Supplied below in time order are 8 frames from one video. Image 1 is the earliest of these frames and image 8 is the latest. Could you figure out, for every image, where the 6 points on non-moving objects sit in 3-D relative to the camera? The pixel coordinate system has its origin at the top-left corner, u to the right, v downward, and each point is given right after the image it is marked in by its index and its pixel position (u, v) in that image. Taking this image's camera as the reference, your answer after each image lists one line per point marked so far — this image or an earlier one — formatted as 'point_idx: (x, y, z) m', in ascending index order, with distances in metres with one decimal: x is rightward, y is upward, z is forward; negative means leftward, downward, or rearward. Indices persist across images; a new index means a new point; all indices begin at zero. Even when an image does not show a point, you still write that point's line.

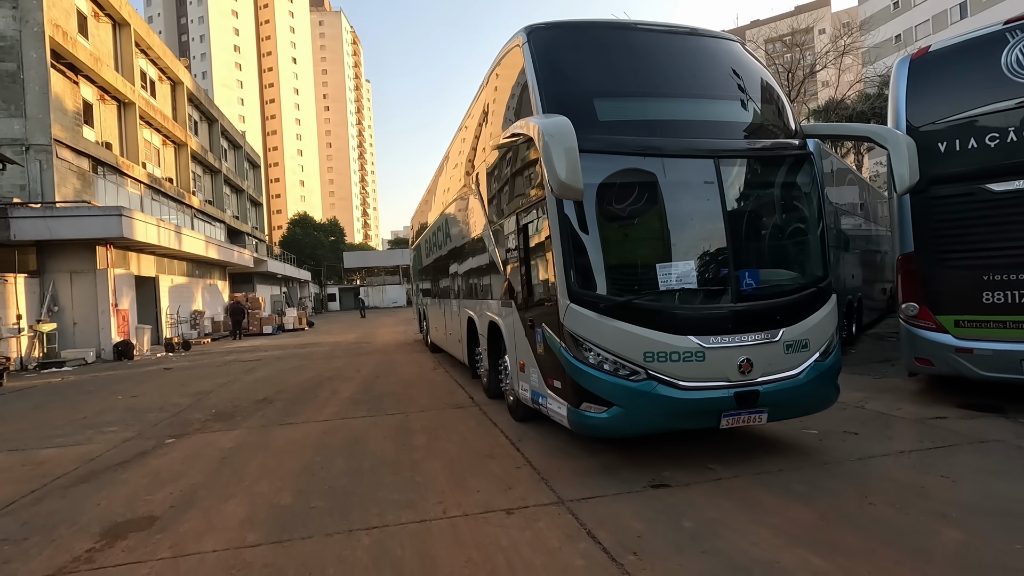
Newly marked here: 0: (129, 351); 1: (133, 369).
0: (-11.6, -1.9, +16.1) m
1: (-9.9, -2.1, +13.9) m
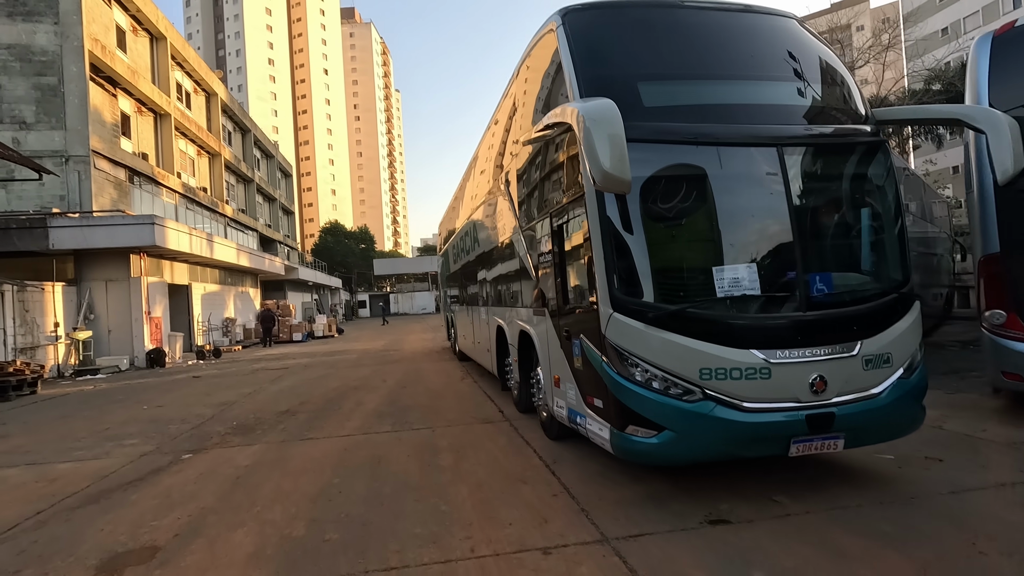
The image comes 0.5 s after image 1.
0: (-10.7, -2.2, +16.2) m
1: (-9.1, -2.3, +14.0) m
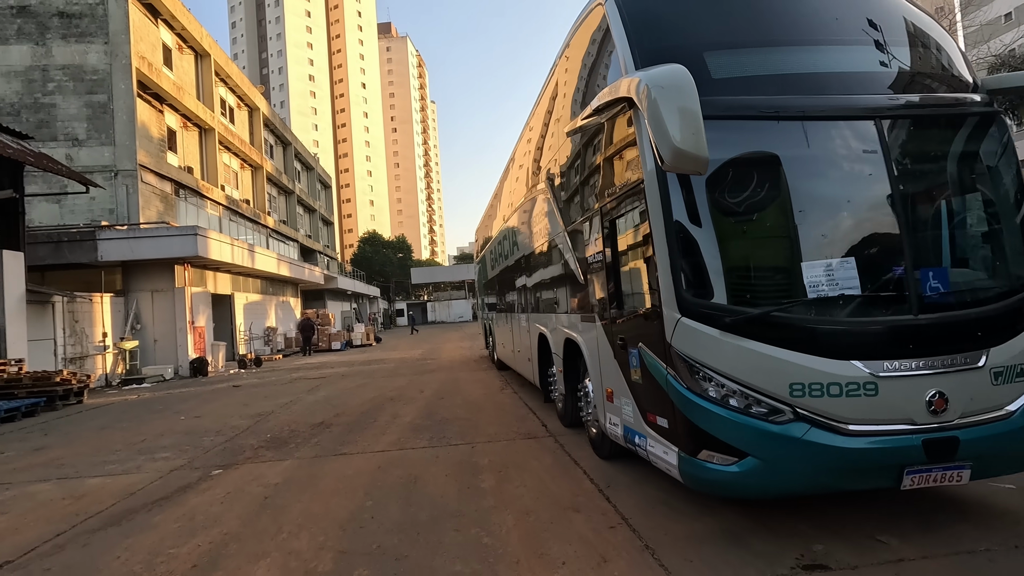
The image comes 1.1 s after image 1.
0: (-9.5, -2.5, +16.4) m
1: (-8.1, -2.6, +14.0) m
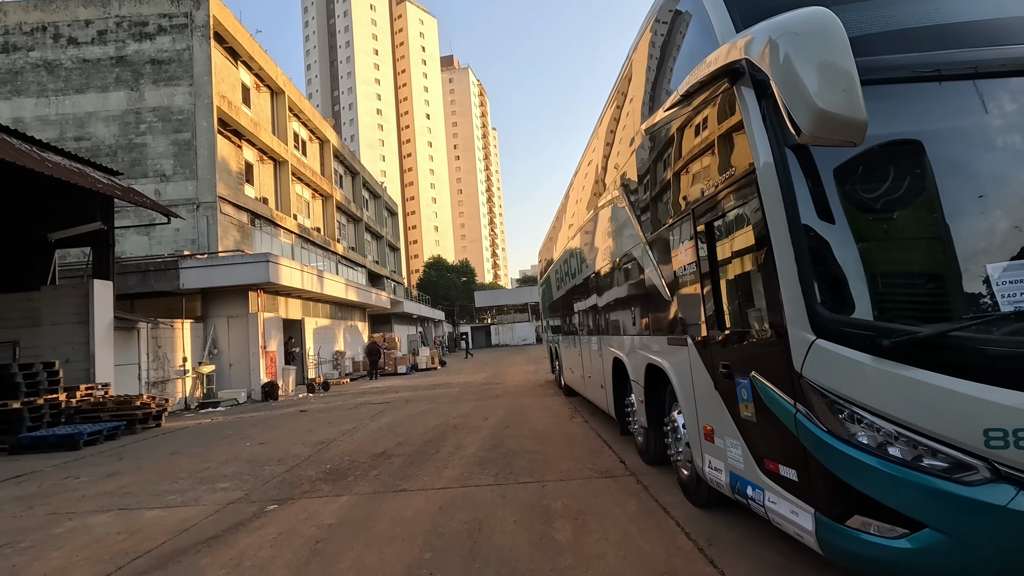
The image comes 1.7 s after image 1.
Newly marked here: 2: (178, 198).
0: (-7.5, -3.3, +16.7) m
1: (-6.3, -3.3, +14.2) m
2: (-11.6, +3.1, +18.5) m
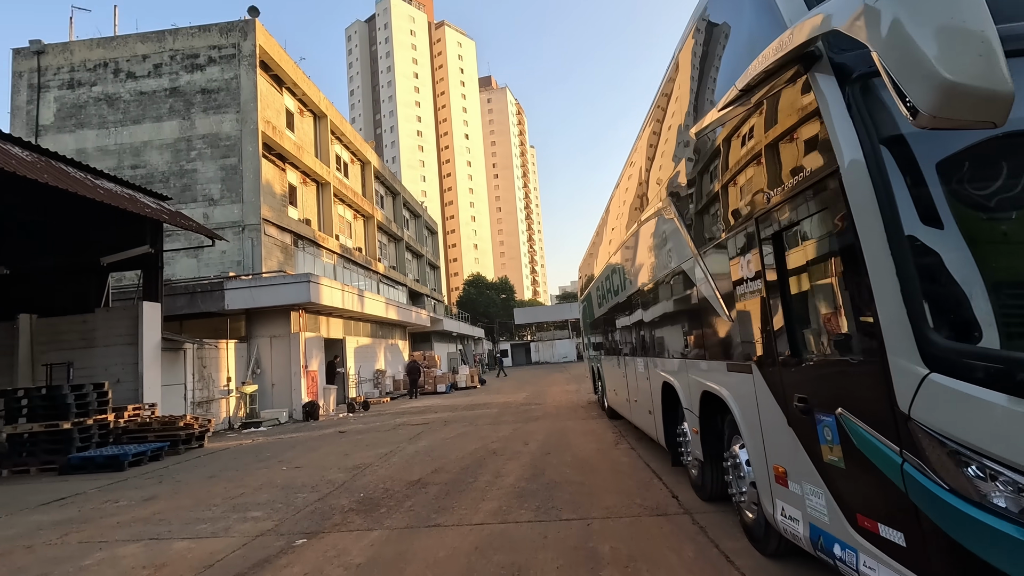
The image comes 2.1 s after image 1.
0: (-6.2, -3.9, +16.7) m
1: (-5.3, -3.8, +14.1) m
2: (-10.3, +2.4, +19.0) m
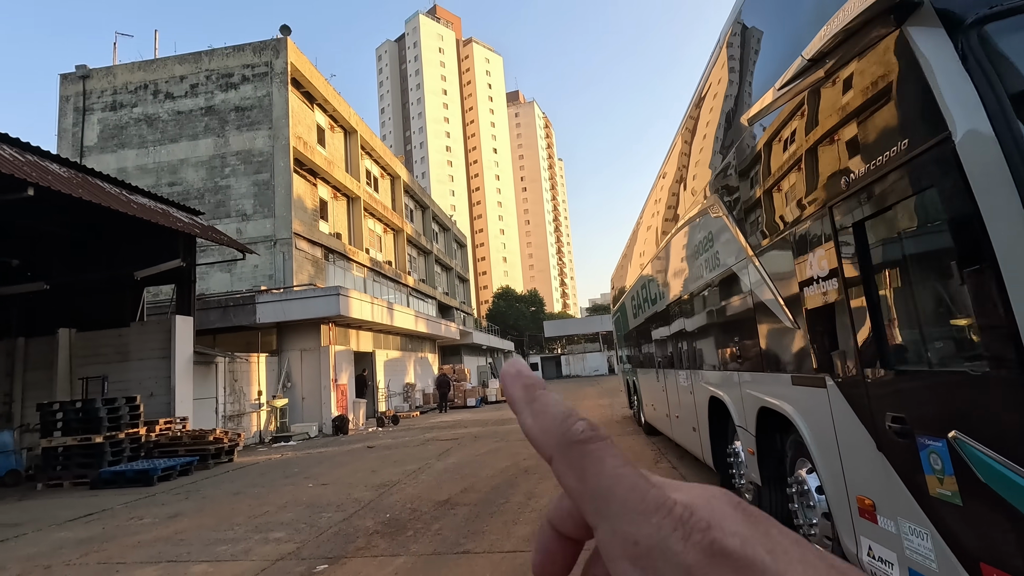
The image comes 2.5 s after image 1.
0: (-5.2, -4.3, +16.6) m
1: (-4.4, -4.1, +13.9) m
2: (-9.2, +1.9, +19.2) m
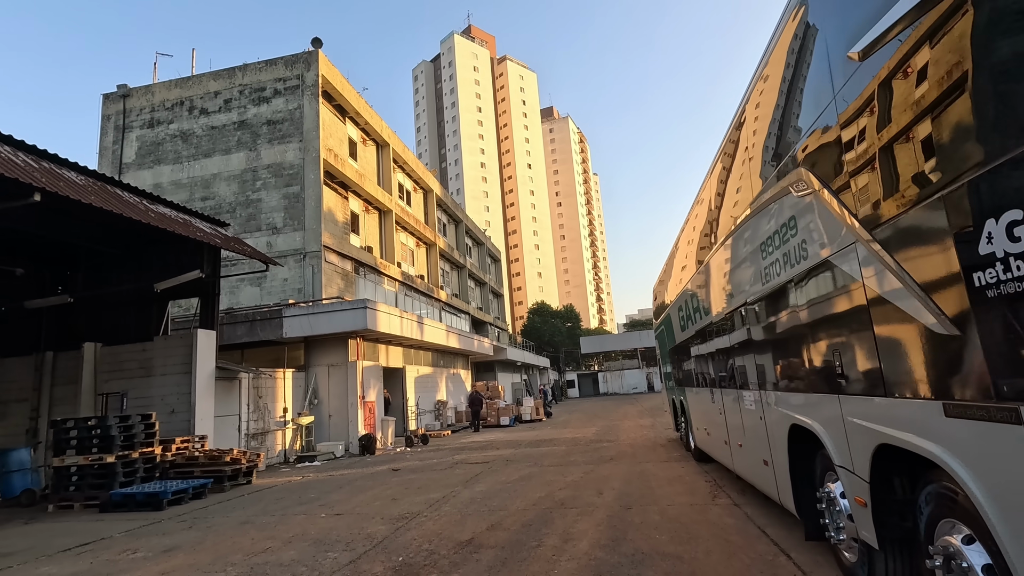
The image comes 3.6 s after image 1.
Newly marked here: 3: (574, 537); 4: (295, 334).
0: (-4.2, -4.7, +15.8) m
1: (-3.6, -4.4, +13.1) m
2: (-8.0, +1.4, +18.9) m
3: (+0.7, -2.8, +5.9) m
4: (-6.6, -1.4, +16.1) m
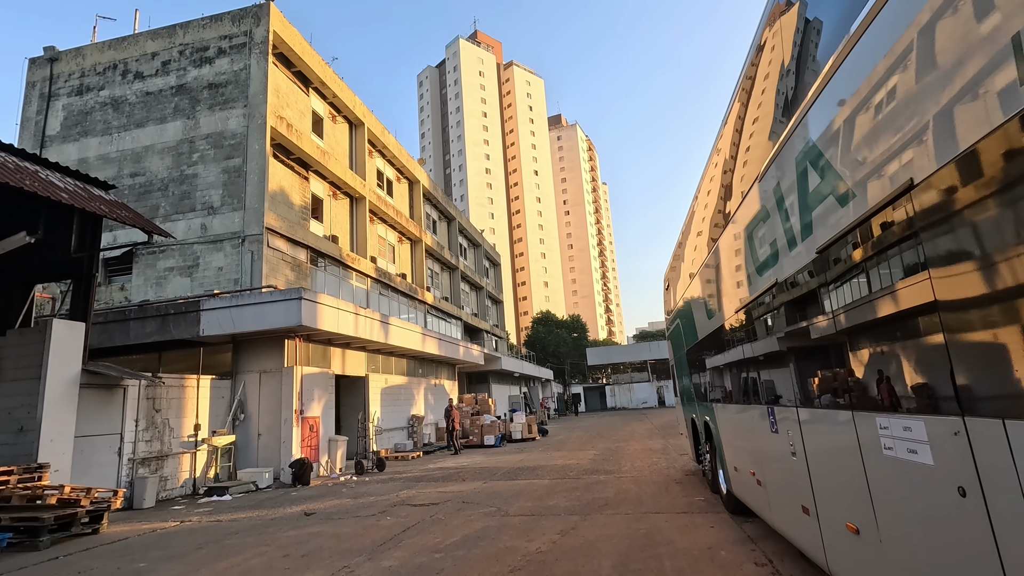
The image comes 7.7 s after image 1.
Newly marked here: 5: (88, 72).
0: (-4.8, -4.4, +12.5) m
1: (-4.3, -4.0, +9.8) m
2: (-8.6, +1.7, +15.8) m
3: (-0.1, -2.2, +2.5) m
4: (-7.2, -1.1, +12.9) m
5: (-14.6, +7.5, +18.4) m
